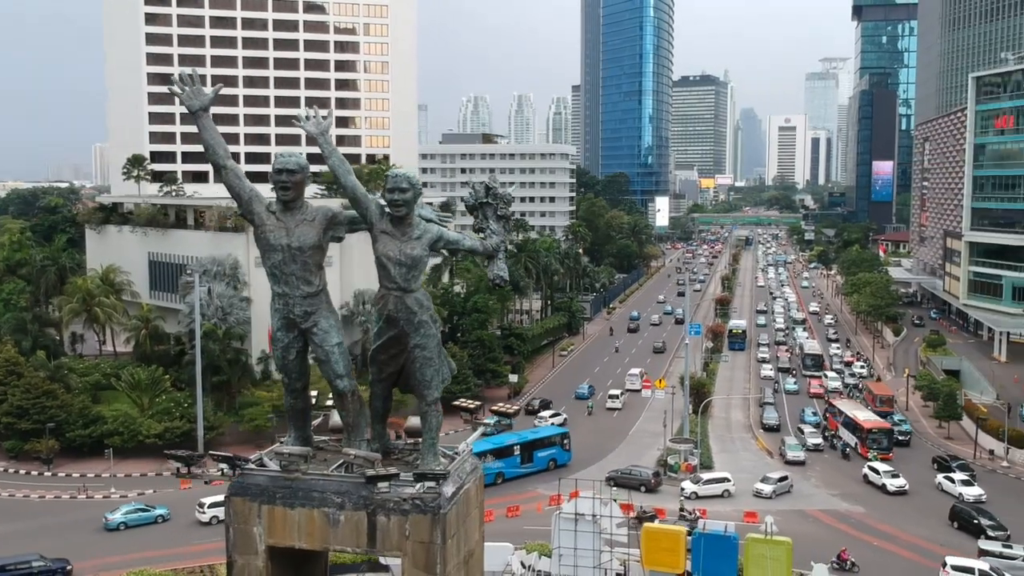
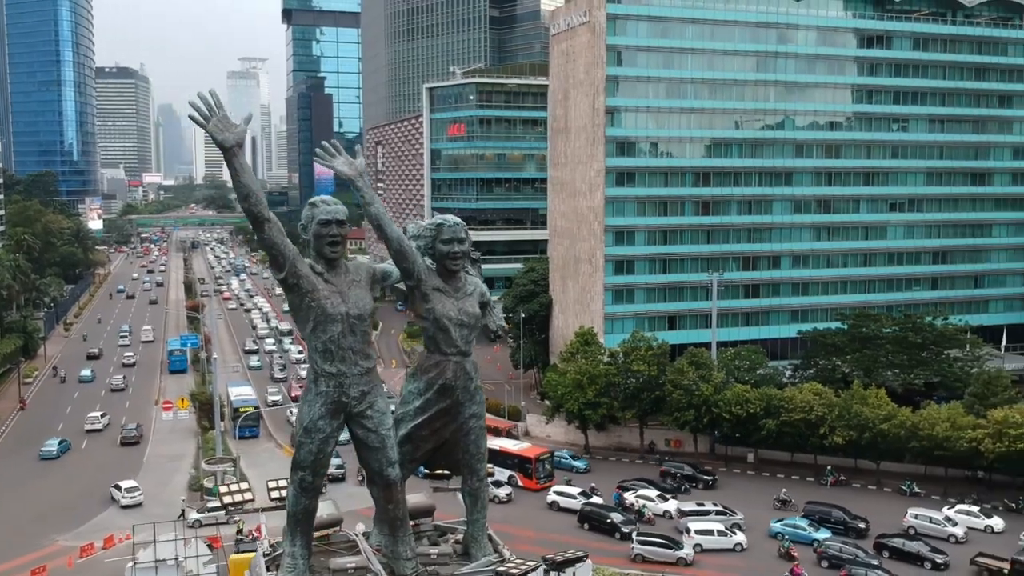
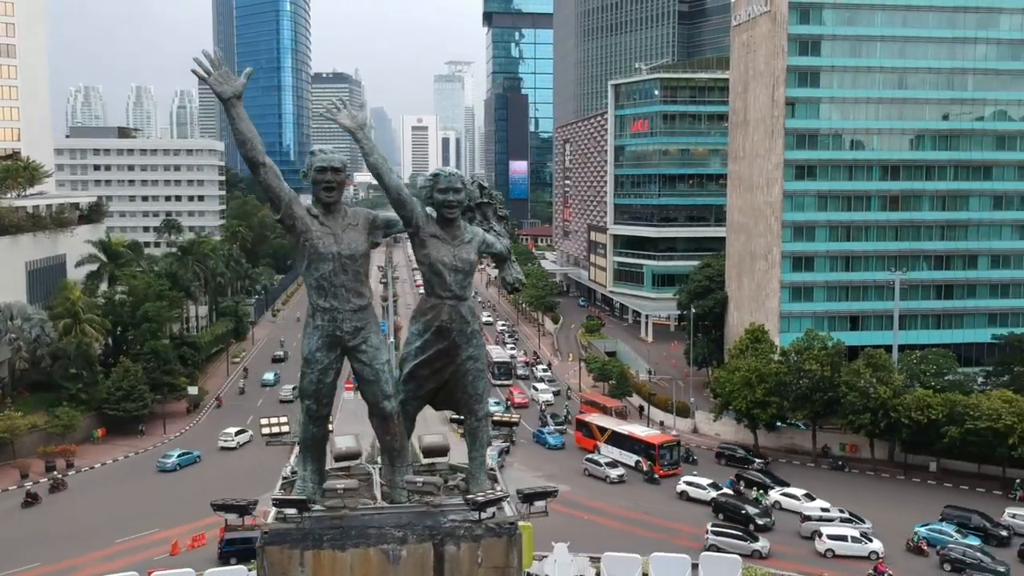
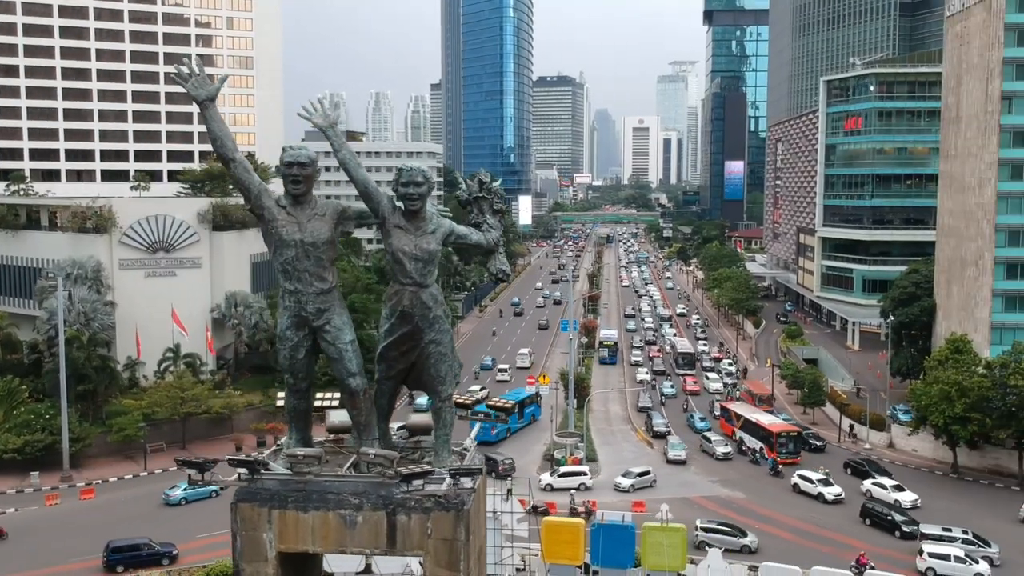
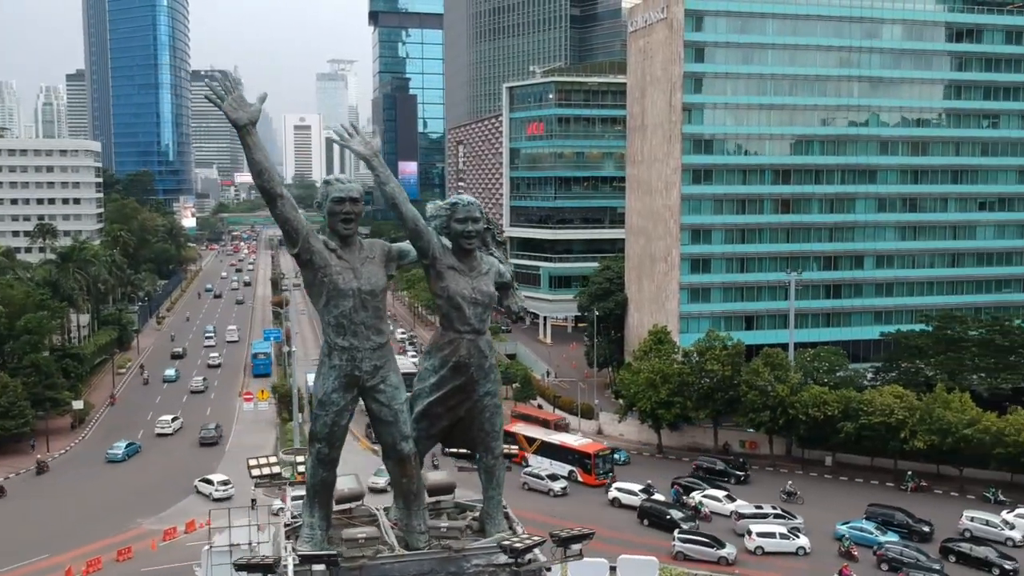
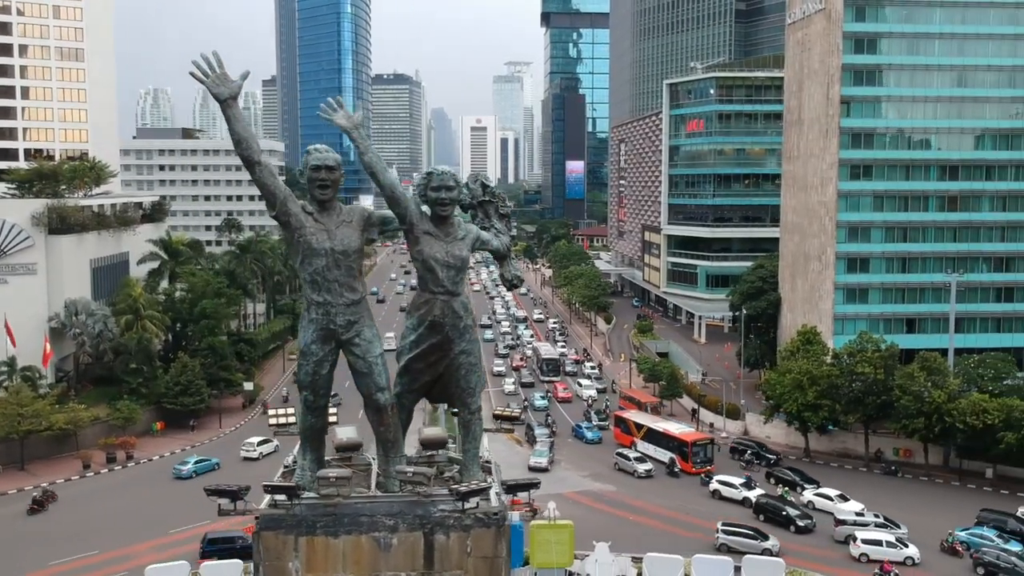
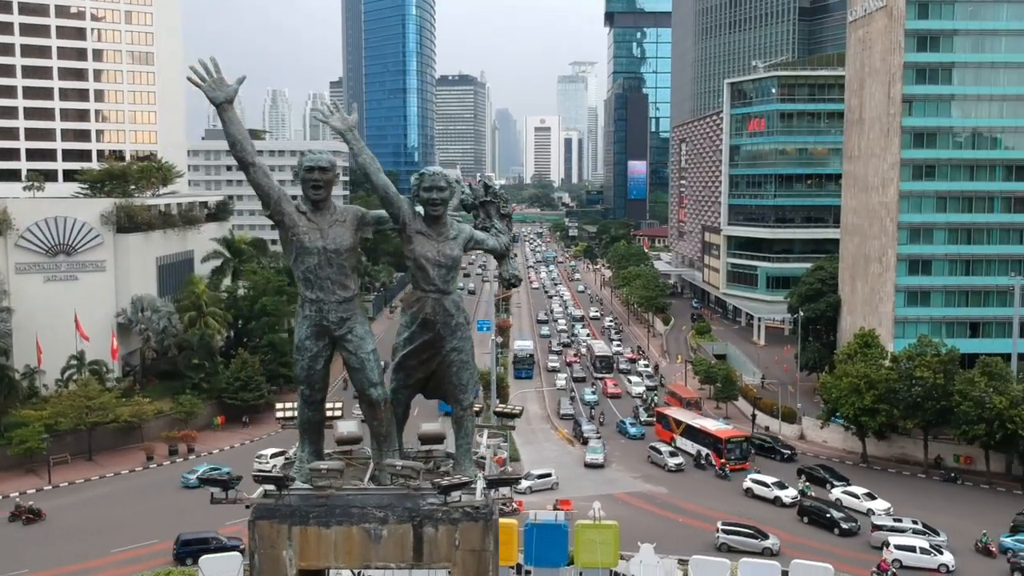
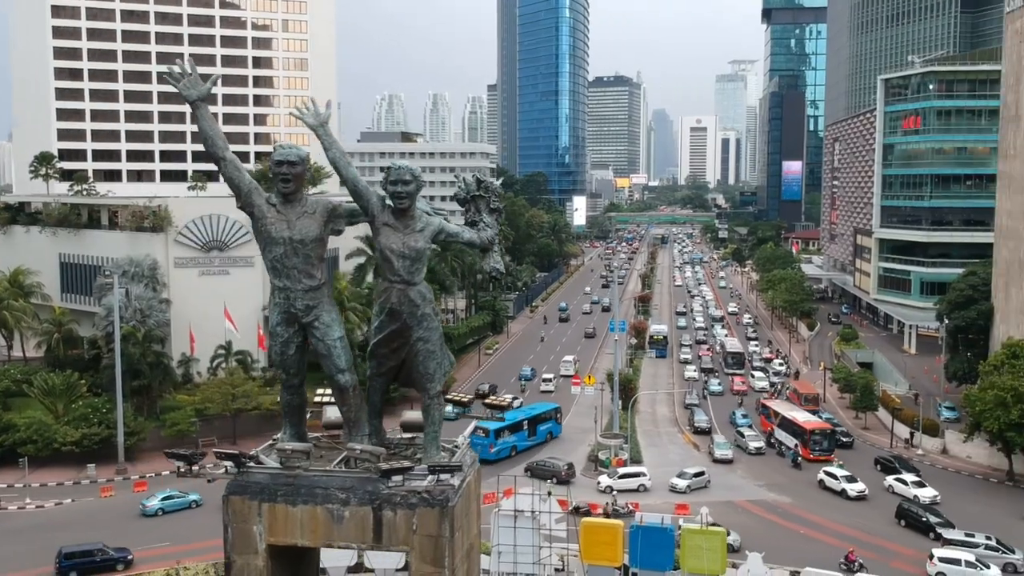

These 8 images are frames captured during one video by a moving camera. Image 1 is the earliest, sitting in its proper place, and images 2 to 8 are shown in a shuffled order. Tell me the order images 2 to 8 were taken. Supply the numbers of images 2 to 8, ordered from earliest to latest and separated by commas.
8, 4, 7, 6, 3, 5, 2
